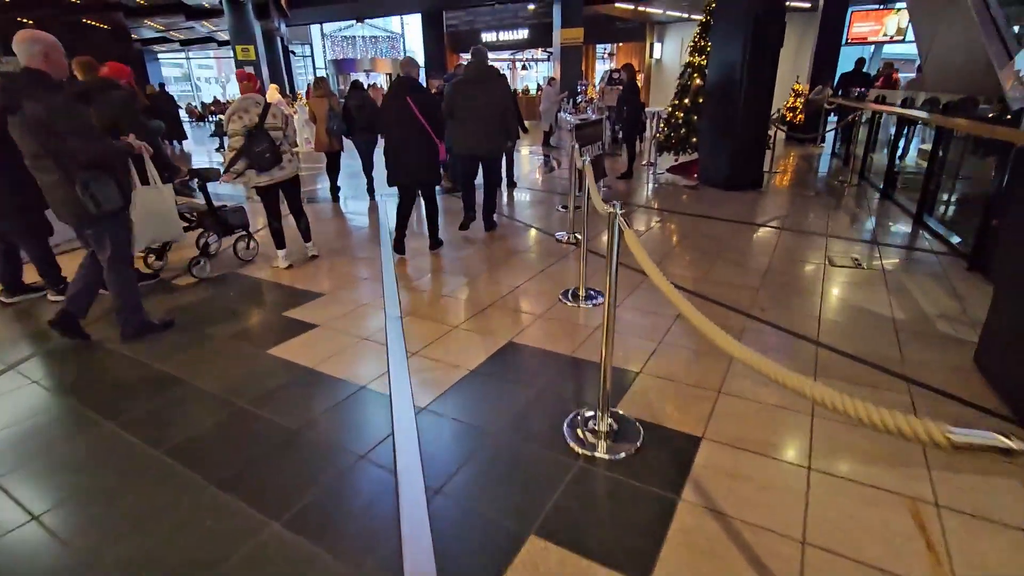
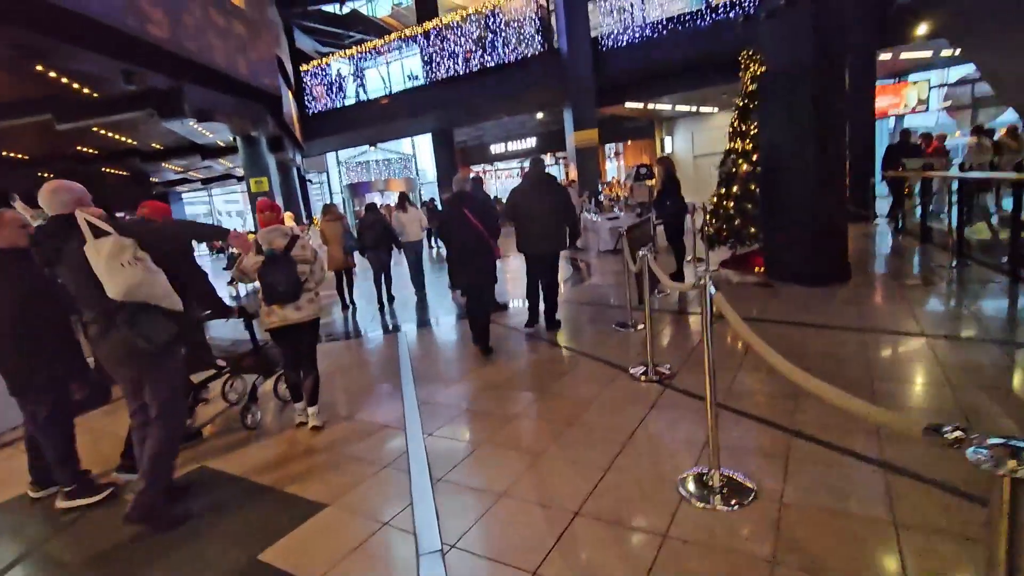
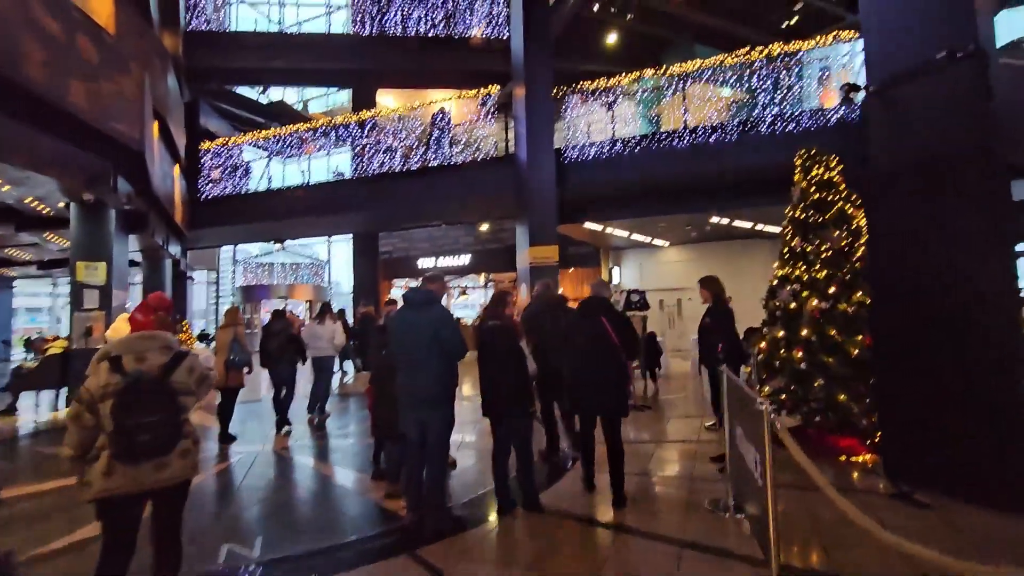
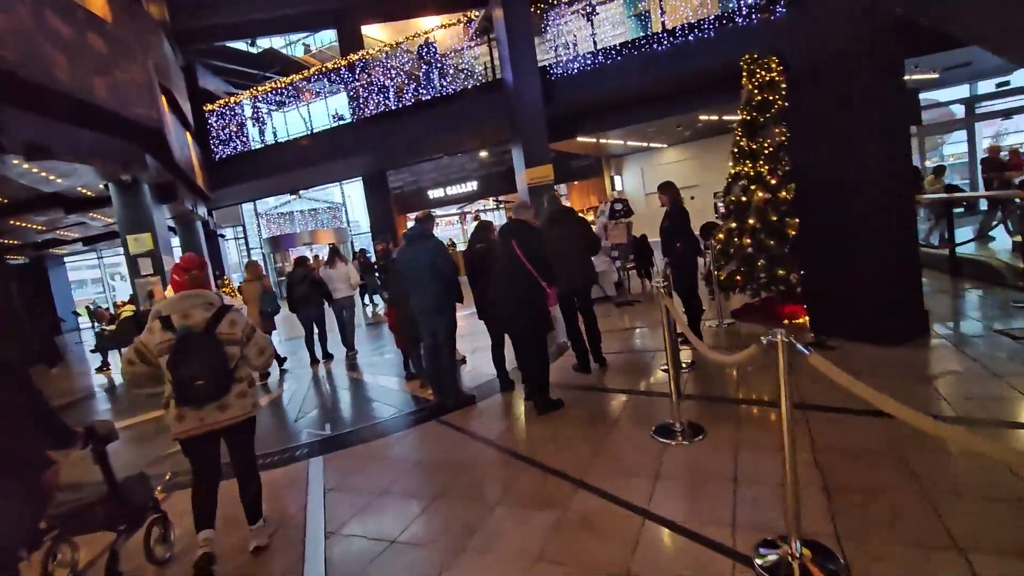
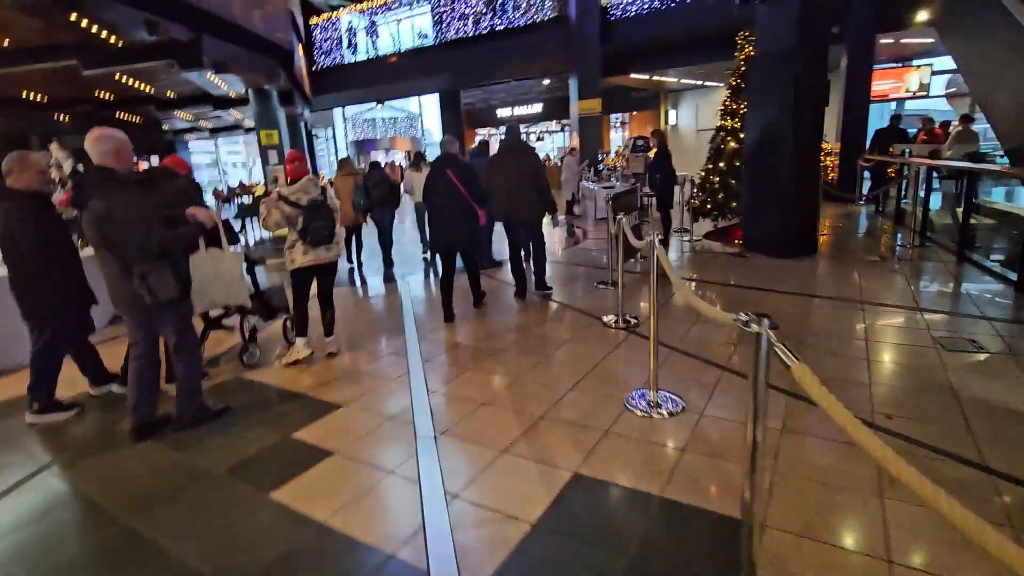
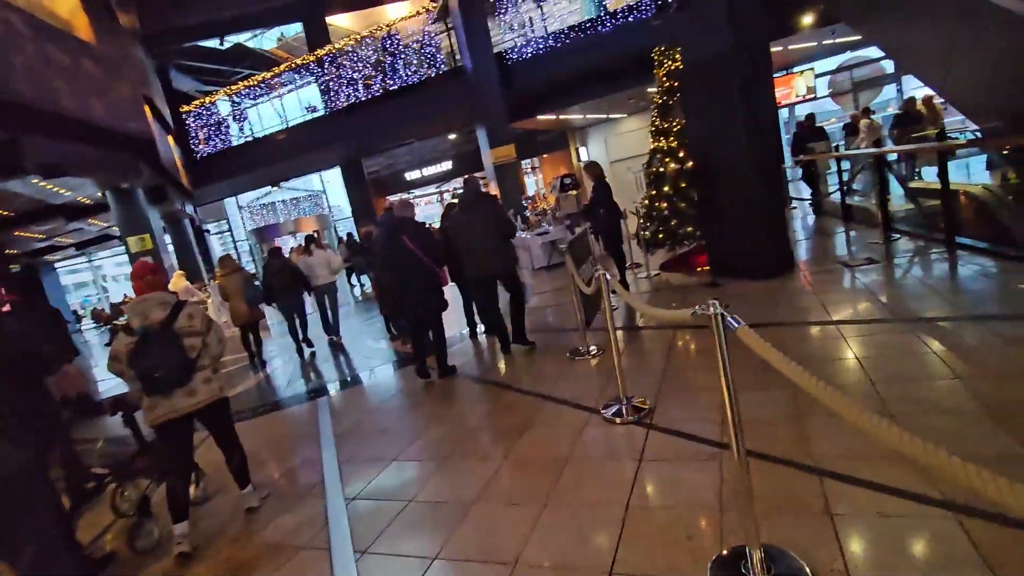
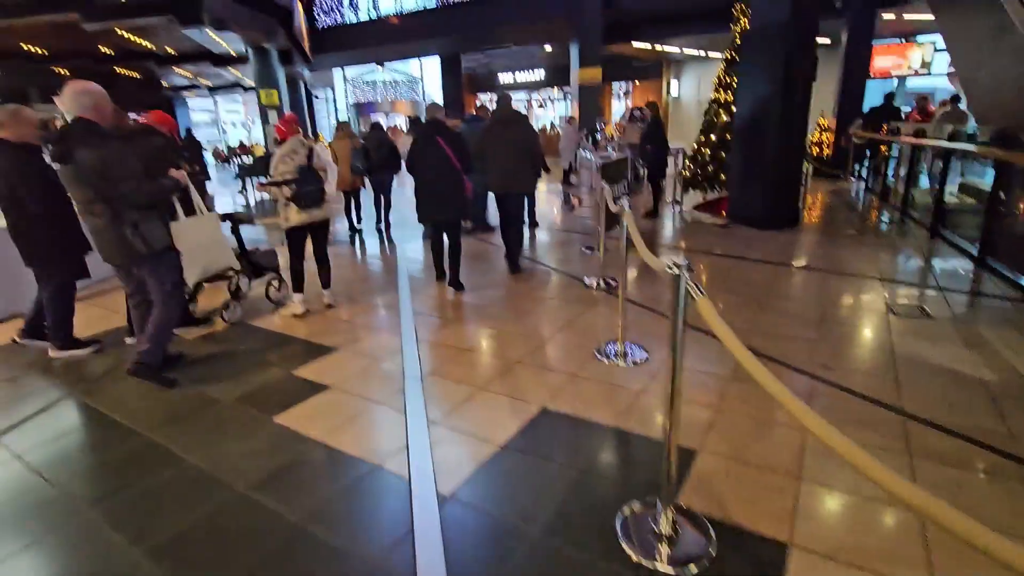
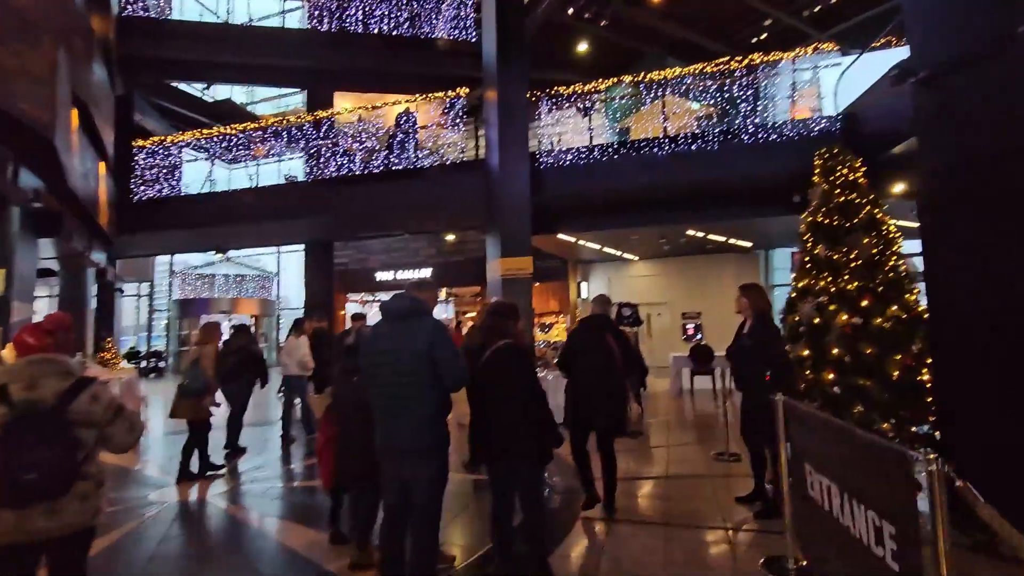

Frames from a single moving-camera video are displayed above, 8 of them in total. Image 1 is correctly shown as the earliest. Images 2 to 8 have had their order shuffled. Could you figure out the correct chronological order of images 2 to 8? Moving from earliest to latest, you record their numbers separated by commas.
7, 5, 2, 6, 4, 3, 8
